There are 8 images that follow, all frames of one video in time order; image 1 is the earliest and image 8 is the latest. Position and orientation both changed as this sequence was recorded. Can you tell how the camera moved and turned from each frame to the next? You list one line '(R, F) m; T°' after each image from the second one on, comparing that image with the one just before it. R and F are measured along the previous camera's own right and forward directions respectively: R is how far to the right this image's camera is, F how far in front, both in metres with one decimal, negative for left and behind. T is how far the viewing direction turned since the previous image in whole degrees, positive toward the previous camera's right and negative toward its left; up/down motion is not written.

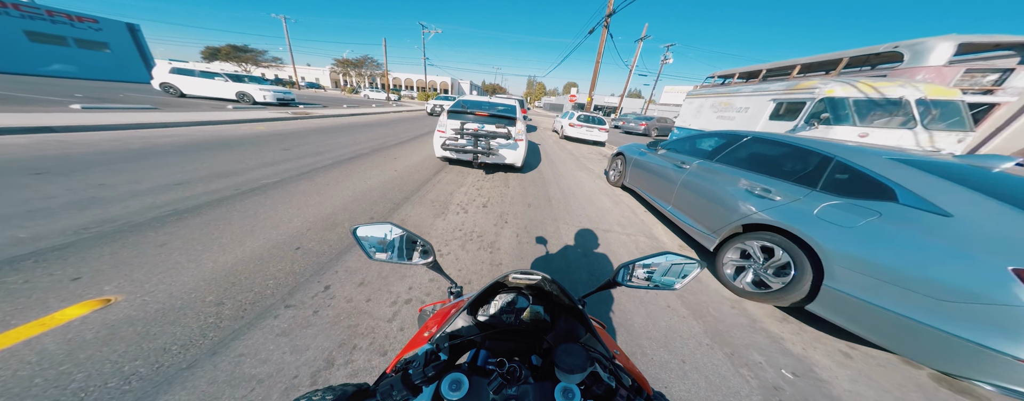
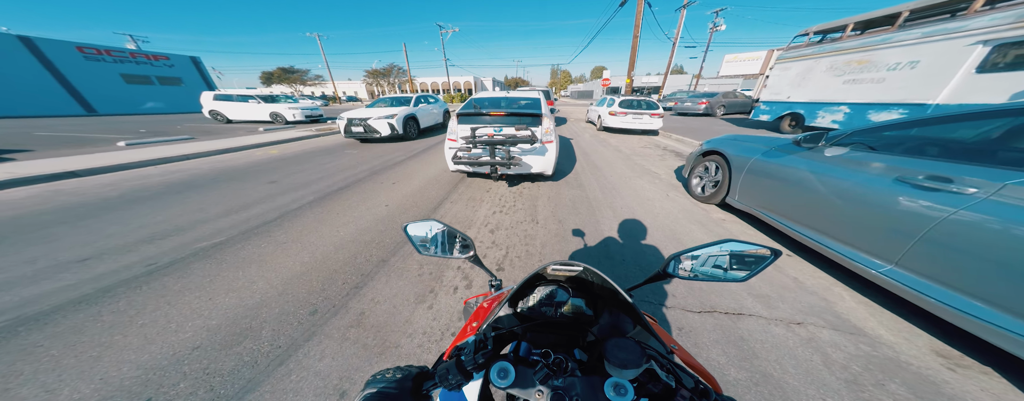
(+0.1, +1.2) m; -8°
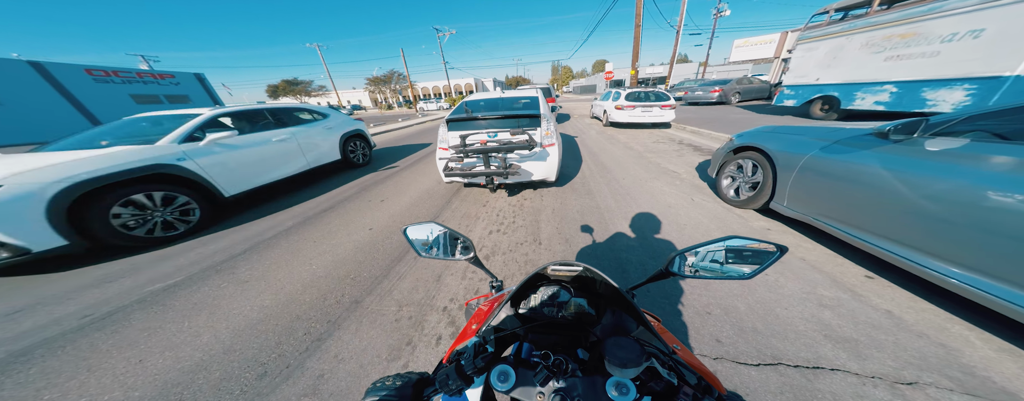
(+0.1, +0.4) m; -2°
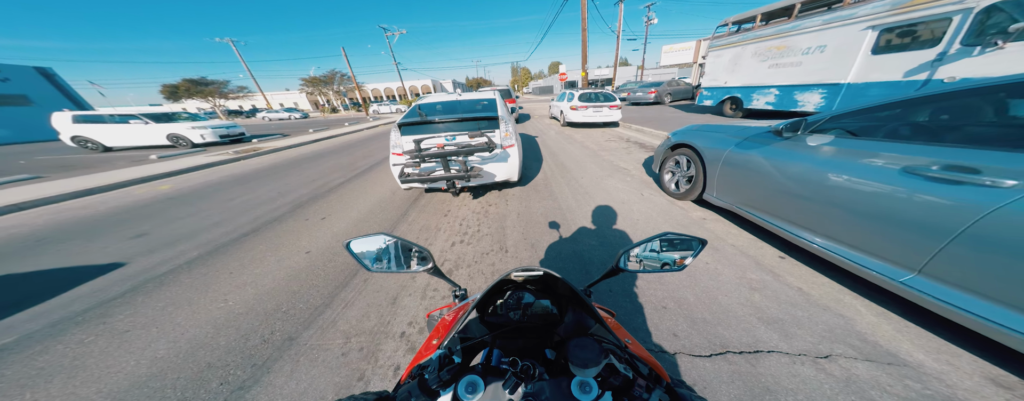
(+0.1, 0.0) m; +9°
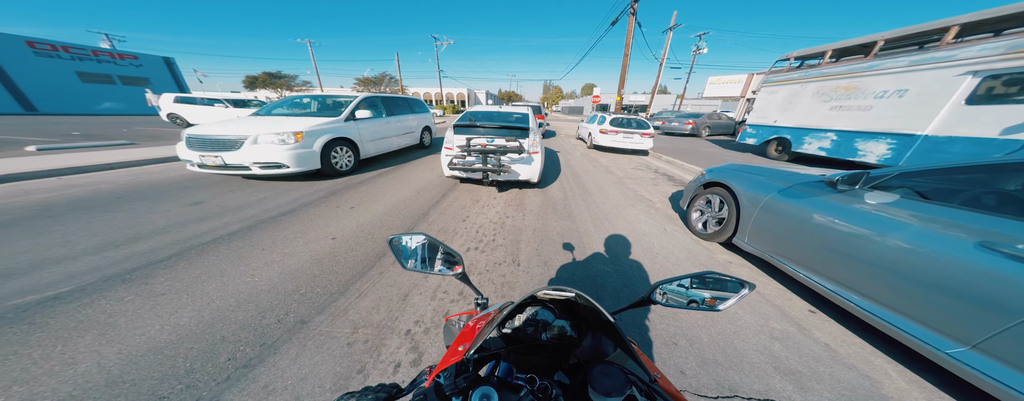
(0.0, +0.1) m; -5°
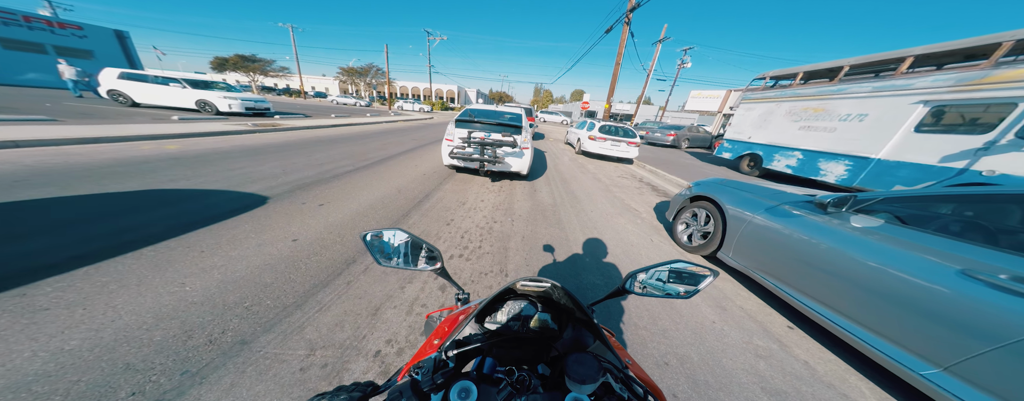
(0.0, +0.2) m; +4°
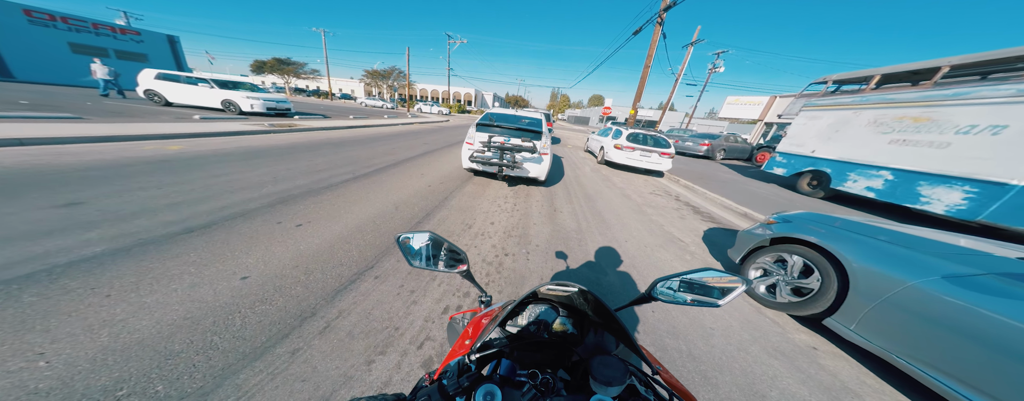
(0.0, +0.6) m; -4°
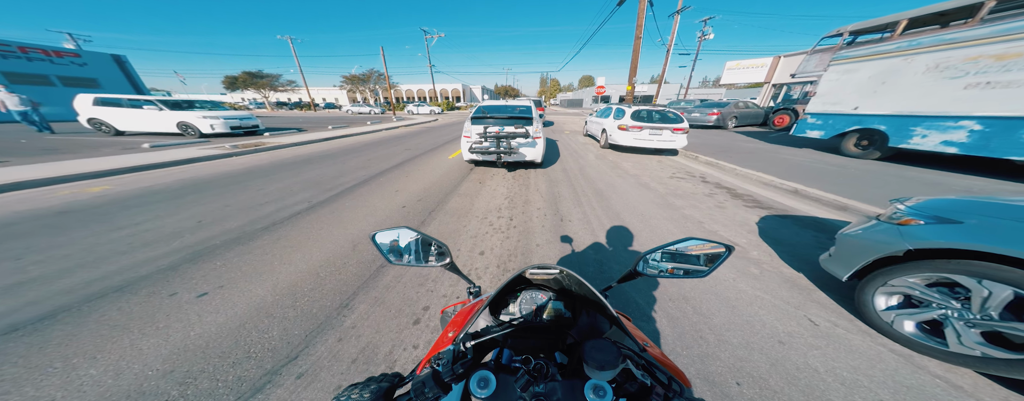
(0.0, +0.8) m; 0°
